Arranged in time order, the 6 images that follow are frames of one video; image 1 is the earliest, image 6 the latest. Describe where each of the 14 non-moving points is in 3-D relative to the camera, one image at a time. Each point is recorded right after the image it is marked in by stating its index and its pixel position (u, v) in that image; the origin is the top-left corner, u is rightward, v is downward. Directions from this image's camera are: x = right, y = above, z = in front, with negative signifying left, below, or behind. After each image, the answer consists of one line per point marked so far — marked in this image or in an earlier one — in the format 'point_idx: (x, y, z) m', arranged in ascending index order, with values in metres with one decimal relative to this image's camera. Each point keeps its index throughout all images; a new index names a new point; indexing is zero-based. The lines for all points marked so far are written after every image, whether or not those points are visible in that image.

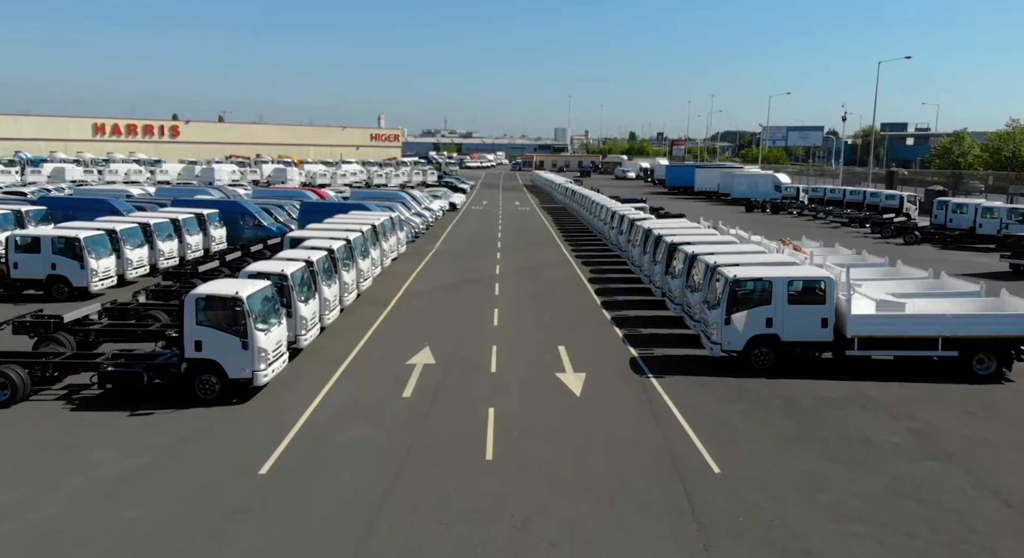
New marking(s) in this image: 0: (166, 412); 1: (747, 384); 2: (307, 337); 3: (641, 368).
0: (-5.9, -2.3, +13.4) m
1: (+4.4, -2.0, +14.8) m
2: (-4.3, -1.2, +16.5) m
3: (+2.6, -1.8, +16.0) m
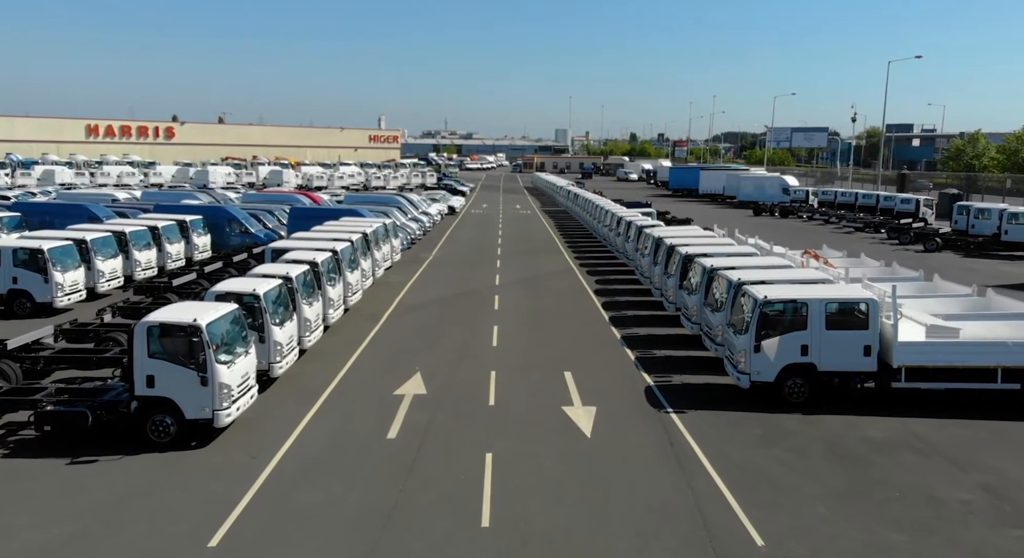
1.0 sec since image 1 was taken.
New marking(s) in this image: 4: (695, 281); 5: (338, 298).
0: (-5.9, -2.6, +11.6) m
1: (+4.4, -2.3, +13.0) m
2: (-4.3, -1.6, +14.7) m
3: (+2.6, -2.2, +14.2) m
4: (+4.4, -0.1, +19.0) m
5: (-4.4, -0.5, +20.0) m
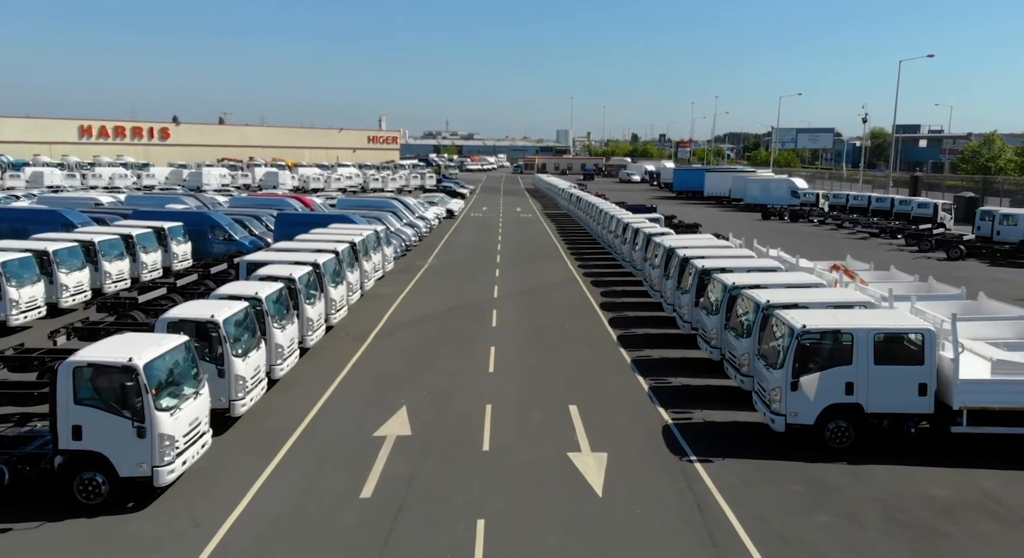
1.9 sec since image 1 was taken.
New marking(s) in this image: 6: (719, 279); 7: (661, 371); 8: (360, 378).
0: (-5.9, -3.0, +9.7) m
1: (+4.4, -2.7, +11.1) m
2: (-4.3, -2.0, +12.8) m
3: (+2.6, -2.6, +12.3) m
4: (+4.4, -0.5, +17.1) m
5: (-4.4, -0.9, +18.1) m
6: (+4.5, 0.0, +17.0) m
7: (+3.2, -1.9, +16.8) m
8: (-3.1, -2.0, +16.3) m
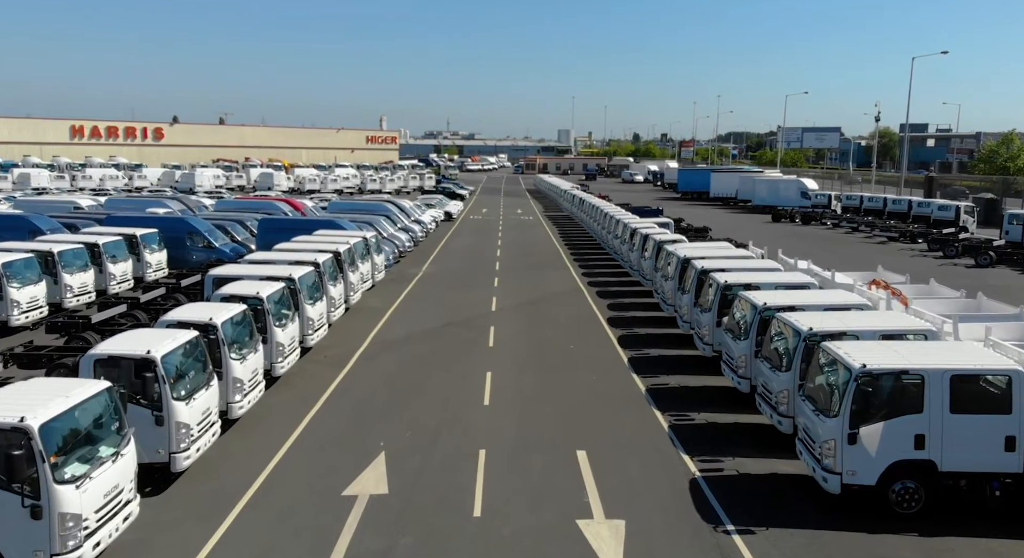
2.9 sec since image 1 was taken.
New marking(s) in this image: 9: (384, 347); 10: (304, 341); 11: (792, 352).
0: (-6.0, -3.4, +7.6) m
1: (+4.3, -3.1, +9.0) m
2: (-4.4, -2.4, +10.7) m
3: (+2.5, -2.9, +10.2) m
4: (+4.3, -0.8, +15.0) m
5: (-4.5, -1.2, +16.0) m
6: (+4.4, -0.4, +14.9) m
7: (+3.1, -2.3, +14.7) m
8: (-3.2, -2.4, +14.2) m
9: (-3.0, -1.6, +18.9) m
10: (-4.6, -1.4, +17.5) m
11: (+4.3, -1.1, +12.2) m
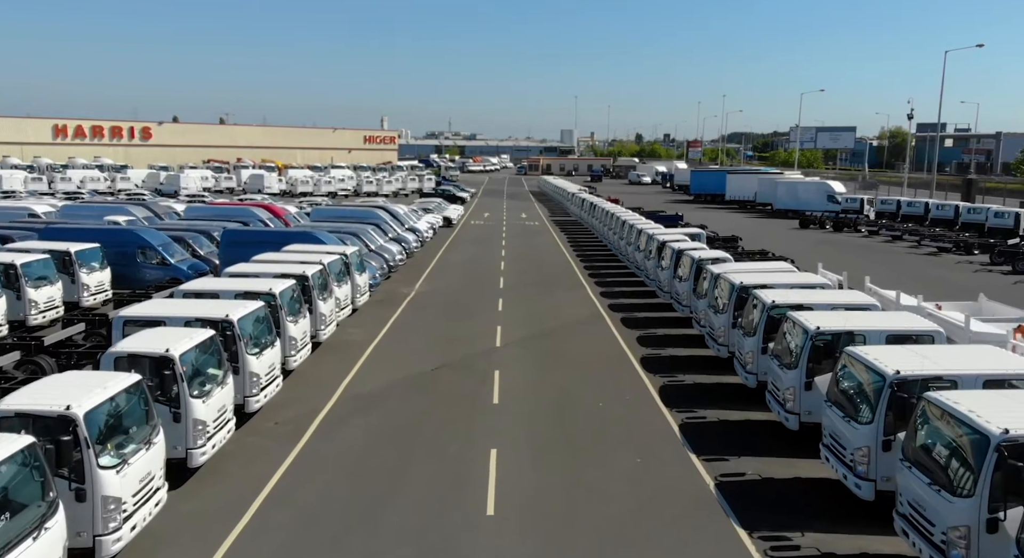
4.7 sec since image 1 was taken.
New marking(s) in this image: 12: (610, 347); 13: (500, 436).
0: (-5.8, -4.1, +3.2) m
1: (+4.5, -3.8, +4.6) m
2: (-4.2, -3.1, +6.3) m
3: (+2.7, -3.6, +5.8) m
4: (+4.5, -1.5, +10.6) m
5: (-4.3, -1.9, +11.6) m
6: (+4.6, -1.1, +10.5) m
7: (+3.3, -3.0, +10.3) m
8: (-3.0, -3.1, +9.8) m
9: (-2.8, -2.3, +14.5) m
10: (-4.4, -2.1, +13.1) m
11: (+4.5, -1.8, +7.8) m
12: (+2.4, -1.7, +19.2) m
13: (-0.2, -2.6, +13.2) m
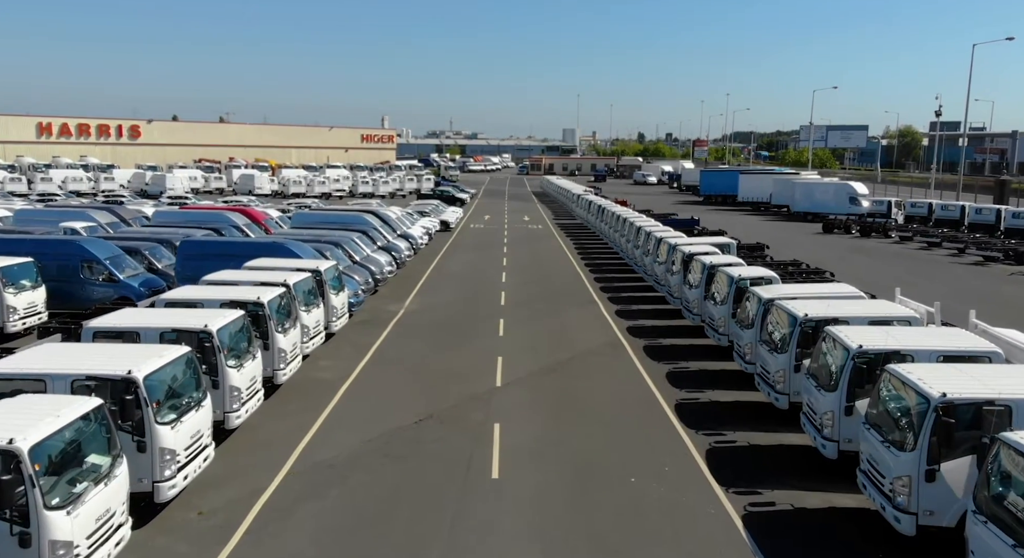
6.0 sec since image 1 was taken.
0: (-5.7, -4.6, -0.2) m
1: (+4.6, -4.3, +1.2) m
2: (-4.1, -3.6, +2.9) m
3: (+2.8, -4.1, +2.3) m
4: (+4.6, -2.0, +7.2) m
5: (-4.2, -2.4, +8.2) m
6: (+4.7, -1.6, +7.1) m
7: (+3.4, -3.5, +6.9) m
8: (-2.9, -3.6, +6.4) m
9: (-2.8, -2.8, +11.1) m
10: (-4.3, -2.6, +9.7) m
11: (+4.6, -2.3, +4.3) m
12: (+2.5, -2.2, +15.7) m
13: (-0.1, -3.1, +9.8) m
